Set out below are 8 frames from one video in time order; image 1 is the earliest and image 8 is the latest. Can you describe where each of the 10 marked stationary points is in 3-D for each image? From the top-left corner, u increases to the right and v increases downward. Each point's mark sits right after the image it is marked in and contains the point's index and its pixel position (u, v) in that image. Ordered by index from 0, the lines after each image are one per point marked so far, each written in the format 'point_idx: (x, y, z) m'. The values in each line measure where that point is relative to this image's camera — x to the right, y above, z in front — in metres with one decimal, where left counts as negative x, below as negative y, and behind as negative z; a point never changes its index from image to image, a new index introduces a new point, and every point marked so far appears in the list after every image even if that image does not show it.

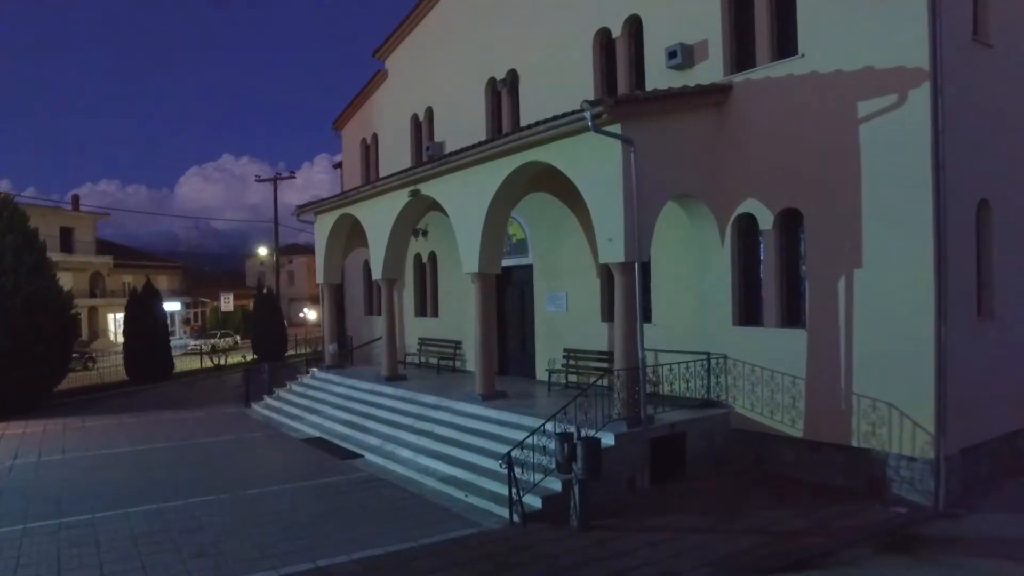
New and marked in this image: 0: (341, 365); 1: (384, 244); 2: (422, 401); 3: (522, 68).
0: (-4.3, -2.0, +17.9) m
1: (-2.7, +0.9, +14.8) m
2: (-1.6, -2.1, +13.1) m
3: (+0.2, +4.4, +14.1) m
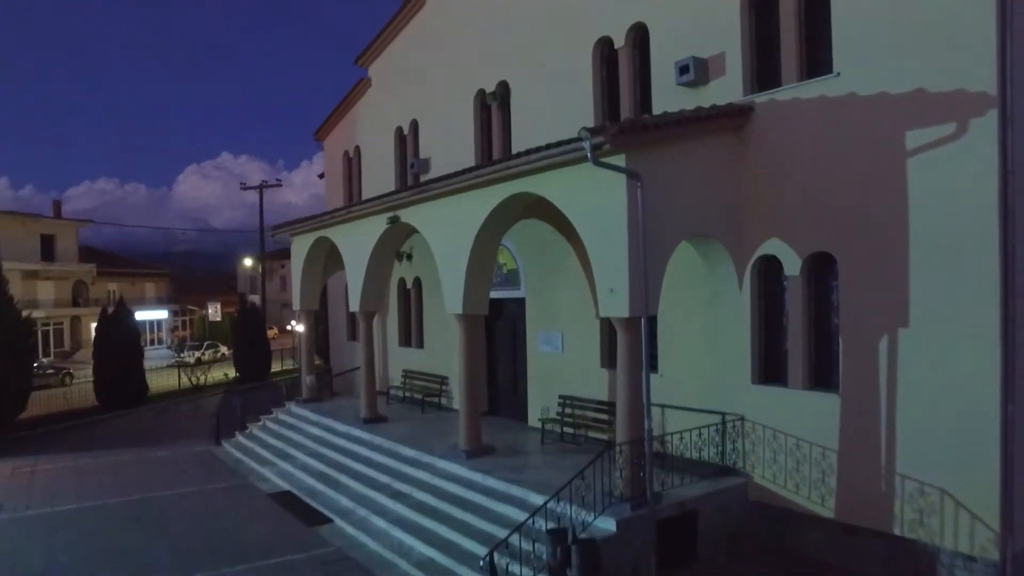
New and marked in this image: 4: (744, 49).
0: (-4.5, -2.6, +16.6) m
1: (-2.8, +0.3, +13.4) m
2: (-1.8, -2.8, +11.7) m
3: (0.0, +3.7, +12.7) m
4: (+3.0, +3.0, +9.0) m
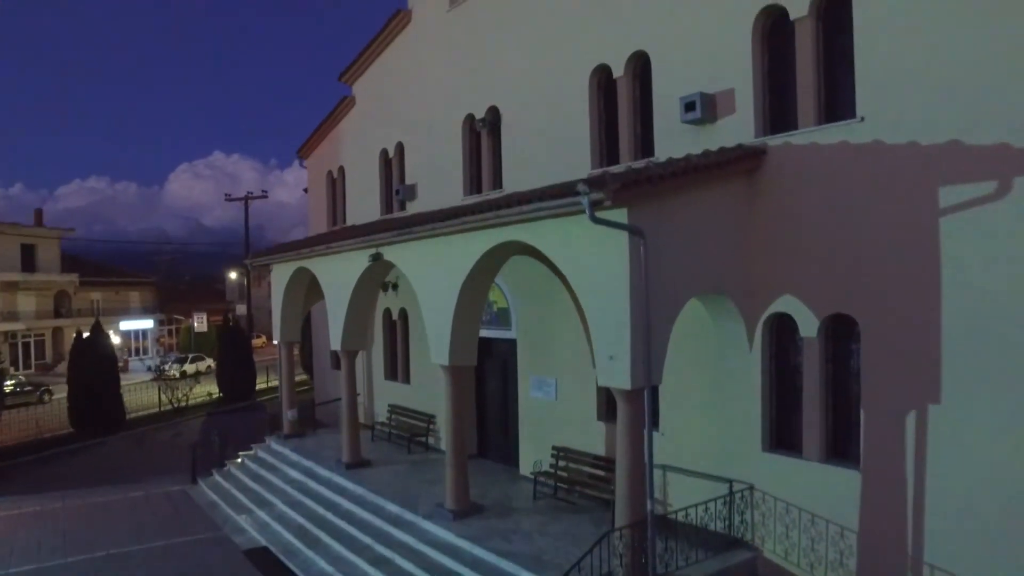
0: (-4.7, -3.2, +15.7) m
1: (-3.0, -0.4, +12.6) m
2: (-2.0, -3.4, +10.9) m
3: (-0.1, +3.1, +11.9) m
4: (+2.8, +2.3, +8.2) m
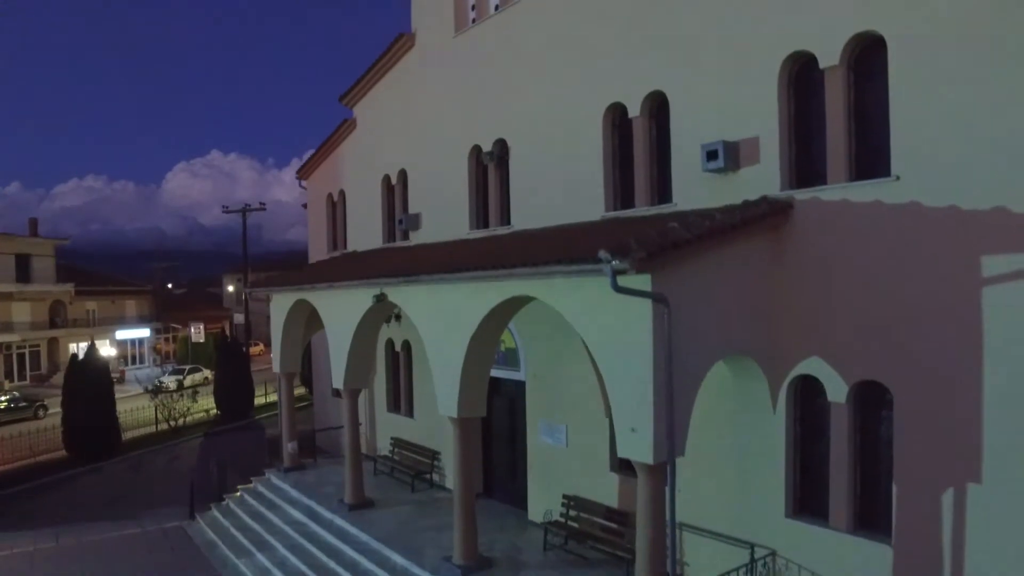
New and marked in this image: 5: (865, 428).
0: (-4.6, -3.9, +15.3) m
1: (-2.9, -1.0, +12.2) m
2: (-1.8, -4.1, +10.6) m
3: (0.0, +2.4, +11.5) m
4: (+3.0, +1.7, +7.8) m
5: (+3.8, -1.5, +7.6) m
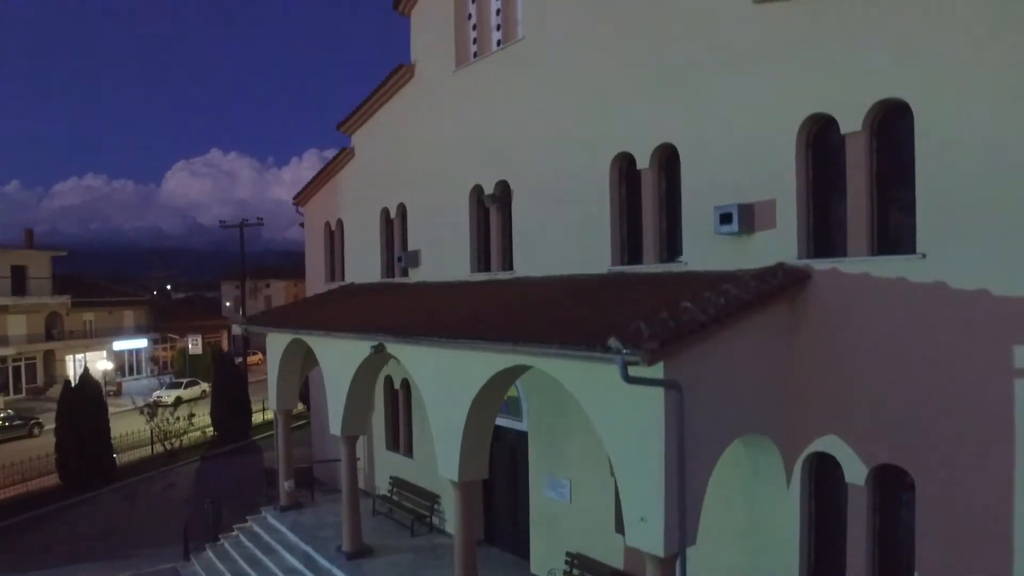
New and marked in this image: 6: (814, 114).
0: (-4.5, -4.6, +15.0) m
1: (-2.8, -1.8, +11.8) m
2: (-1.8, -4.8, +10.2) m
3: (+0.1, +1.7, +11.1) m
4: (+3.0, +0.9, +7.5) m
5: (+3.8, -2.3, +7.2) m
6: (+3.2, +1.8, +7.4) m
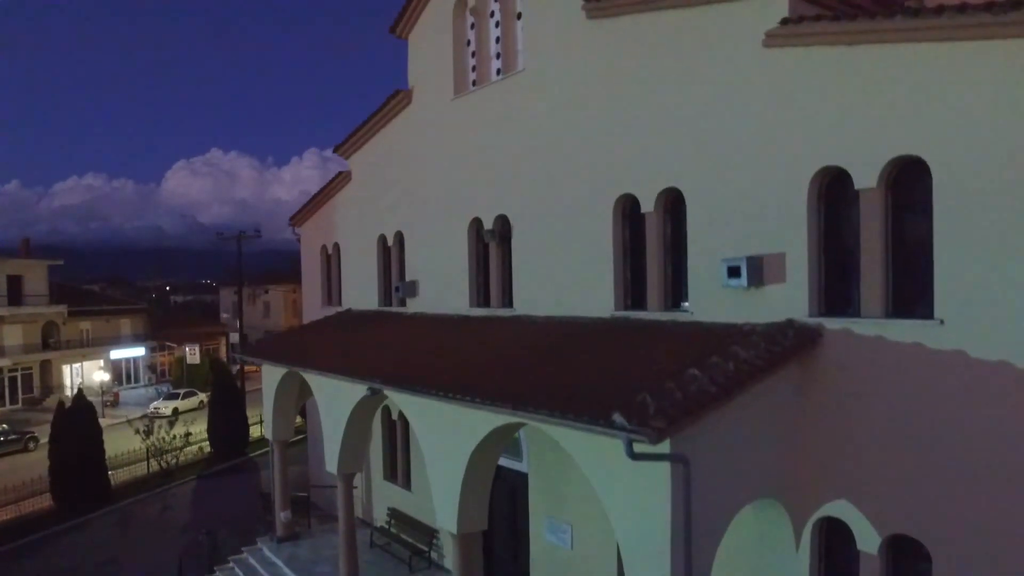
0: (-4.5, -5.1, +14.7) m
1: (-2.8, -2.3, +11.5) m
2: (-1.8, -5.4, +10.0) m
3: (+0.1, +1.1, +10.8) m
4: (+3.0, +0.3, +7.2) m
5: (+3.8, -2.9, +6.9) m
6: (+3.2, +1.2, +7.1) m
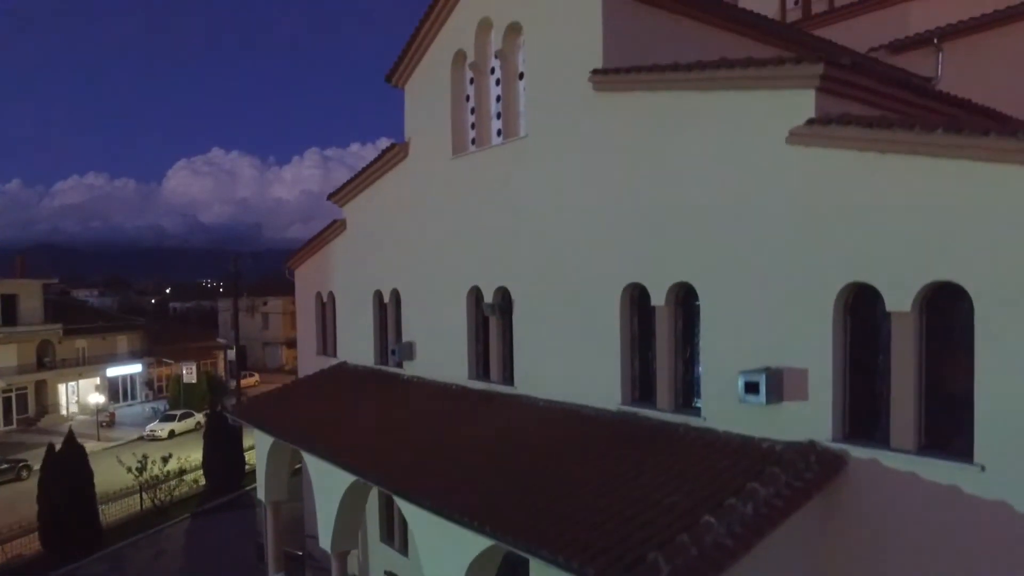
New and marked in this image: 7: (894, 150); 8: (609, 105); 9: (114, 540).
0: (-4.5, -6.2, +14.3) m
1: (-2.8, -3.5, +11.0) m
2: (-1.8, -6.5, +9.5) m
3: (+0.1, 0.0, +10.3) m
4: (+3.0, -0.8, +6.6) m
5: (+3.8, -4.0, +6.4) m
6: (+3.2, +0.1, +6.6) m
7: (+3.3, +1.2, +6.1) m
8: (+1.2, +2.3, +8.8) m
9: (-11.2, -7.0, +19.9) m
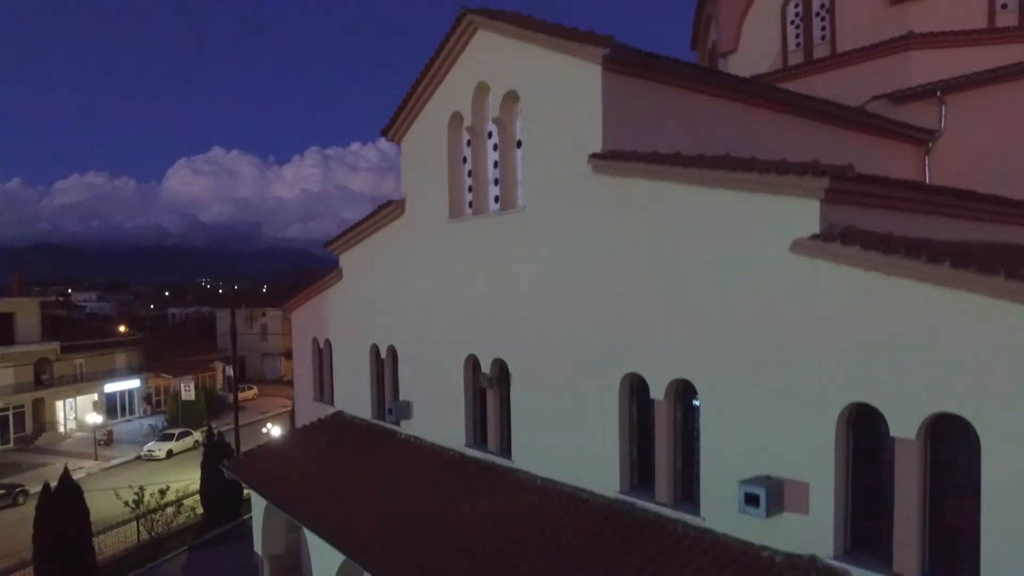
0: (-4.6, -7.2, +14.2) m
1: (-2.9, -4.5, +10.9) m
2: (-1.9, -7.6, +9.4) m
3: (0.0, -1.1, +10.2) m
4: (+3.0, -1.9, +6.5) m
5: (+3.8, -5.1, +6.3) m
6: (+3.1, -1.0, +6.4) m
7: (+3.3, +0.1, +6.0) m
8: (+1.2, +1.2, +8.7) m
9: (-11.3, -7.9, +19.8) m
